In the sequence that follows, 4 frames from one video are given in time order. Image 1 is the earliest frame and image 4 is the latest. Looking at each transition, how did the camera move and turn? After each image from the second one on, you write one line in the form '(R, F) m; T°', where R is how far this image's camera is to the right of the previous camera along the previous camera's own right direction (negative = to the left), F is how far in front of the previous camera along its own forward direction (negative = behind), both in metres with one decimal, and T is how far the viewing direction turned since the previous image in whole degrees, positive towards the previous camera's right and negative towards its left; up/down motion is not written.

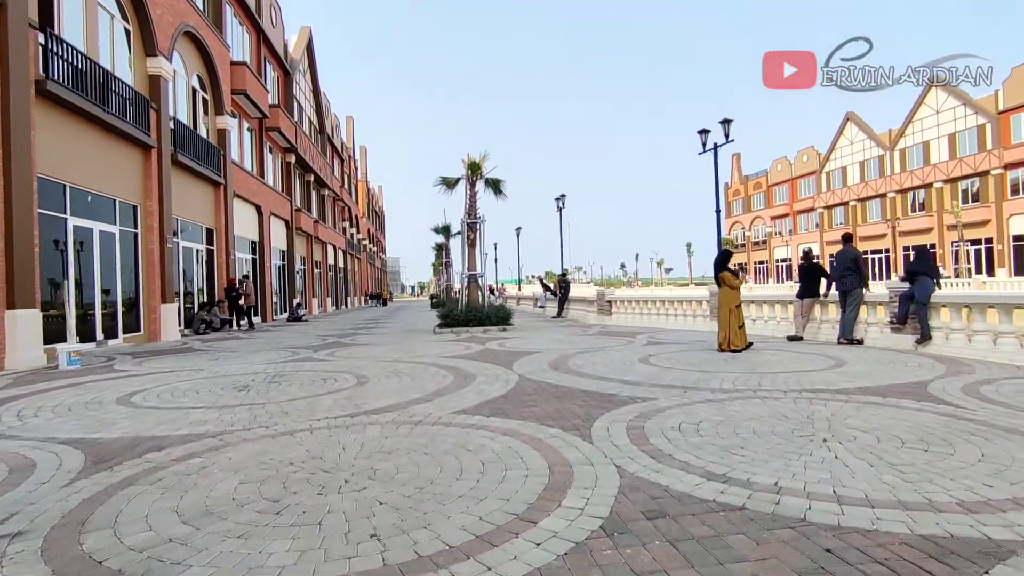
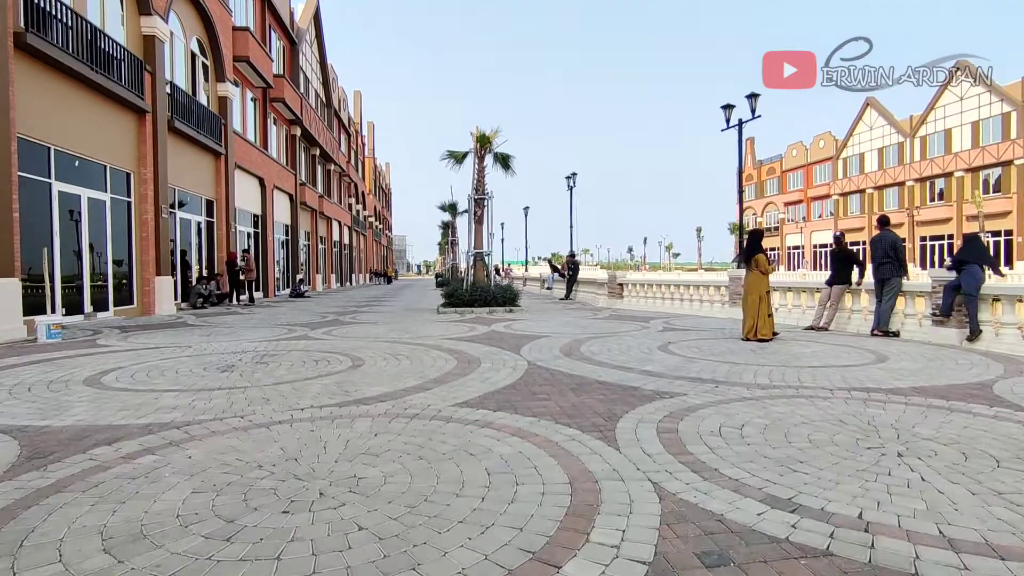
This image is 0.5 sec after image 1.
(-0.1, +0.7) m; -1°
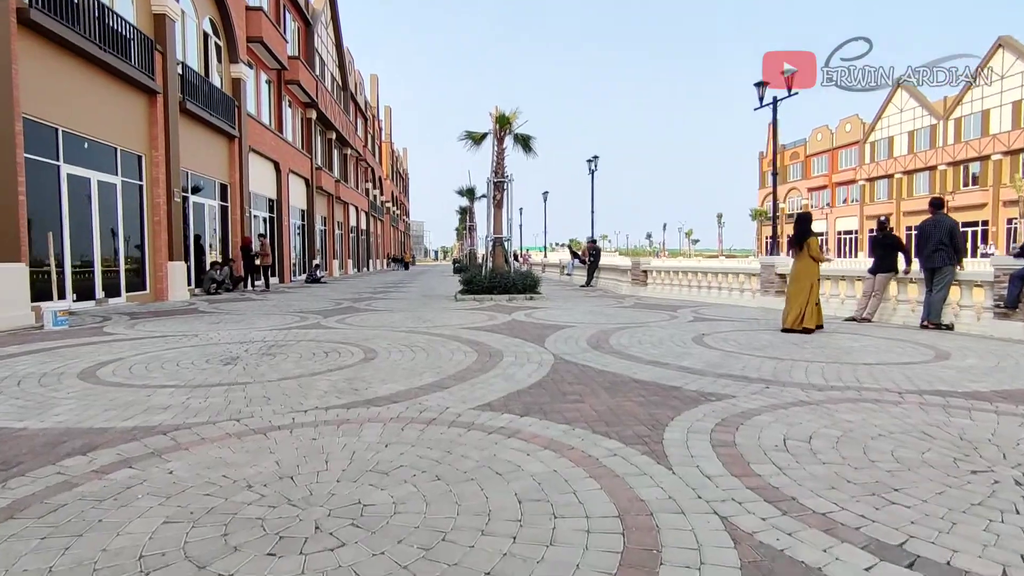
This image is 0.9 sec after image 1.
(-0.1, +0.6) m; -2°
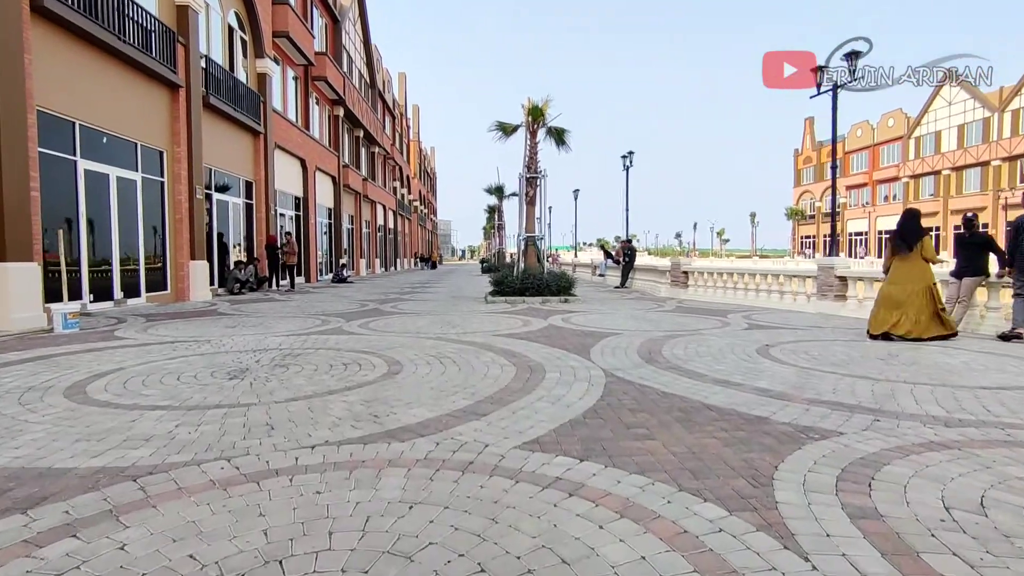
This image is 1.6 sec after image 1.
(-0.2, +0.8) m; -3°
